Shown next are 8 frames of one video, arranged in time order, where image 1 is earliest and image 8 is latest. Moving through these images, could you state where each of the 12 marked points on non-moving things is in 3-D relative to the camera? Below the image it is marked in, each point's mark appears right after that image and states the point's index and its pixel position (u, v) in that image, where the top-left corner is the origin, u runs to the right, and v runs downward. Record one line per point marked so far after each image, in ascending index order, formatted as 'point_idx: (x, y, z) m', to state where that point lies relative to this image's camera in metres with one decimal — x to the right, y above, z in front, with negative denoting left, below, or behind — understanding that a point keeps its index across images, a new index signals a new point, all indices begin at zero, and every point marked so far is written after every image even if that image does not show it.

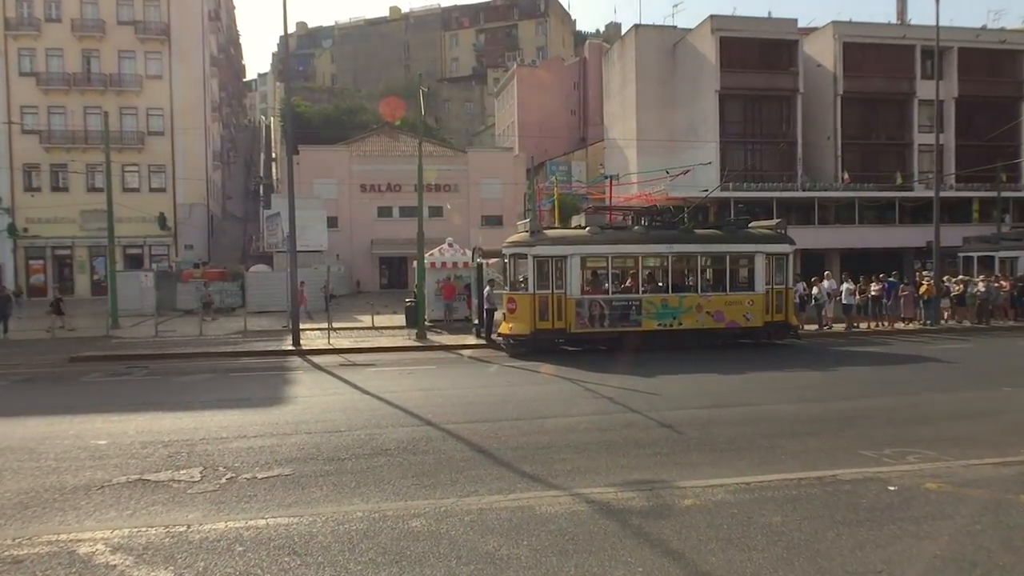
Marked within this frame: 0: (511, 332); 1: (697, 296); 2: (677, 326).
0: (0.0, -1.2, +17.8) m
1: (+5.0, -0.2, +18.3) m
2: (+4.4, -1.0, +18.2) m
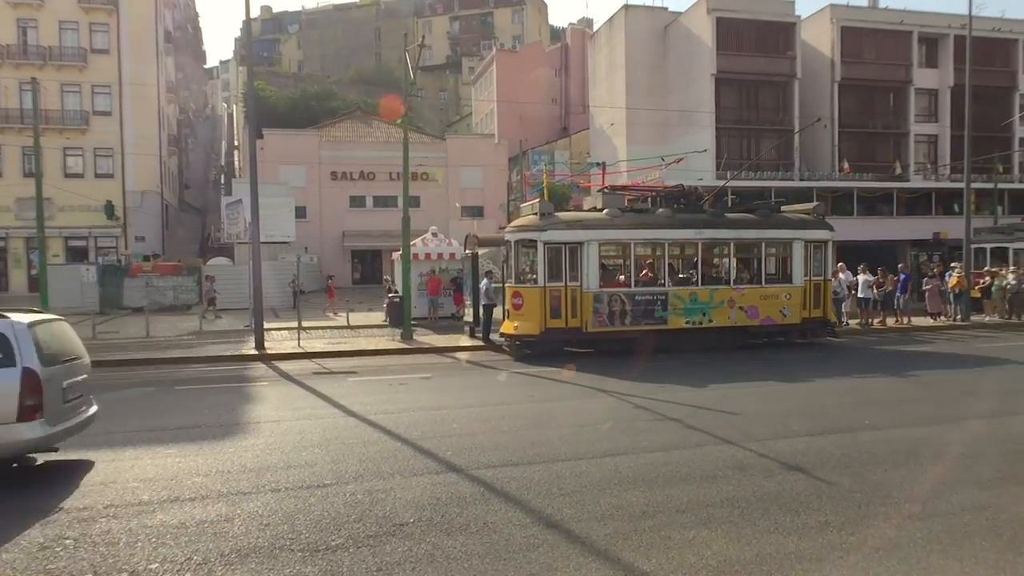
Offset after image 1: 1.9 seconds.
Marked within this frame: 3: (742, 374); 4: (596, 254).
0: (+0.1, -1.0, +15.2) m
1: (+5.1, 0.0, +15.9) m
2: (+4.5, -0.8, +15.8) m
3: (+4.5, -1.7, +13.3) m
4: (+1.9, +0.8, +15.0) m
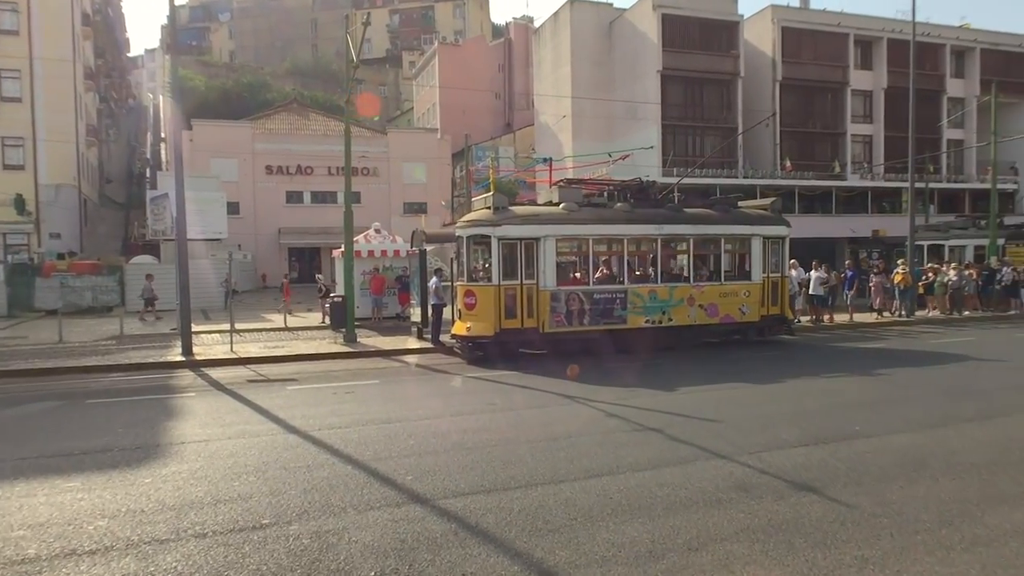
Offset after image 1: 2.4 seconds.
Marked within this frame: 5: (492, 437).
0: (-0.9, -0.9, +14.3) m
1: (+4.0, 0.0, +15.4) m
2: (+3.4, -0.8, +15.3) m
3: (+3.7, -1.6, +12.8) m
4: (+0.9, +0.8, +14.3) m
5: (-0.2, -1.6, +7.3) m
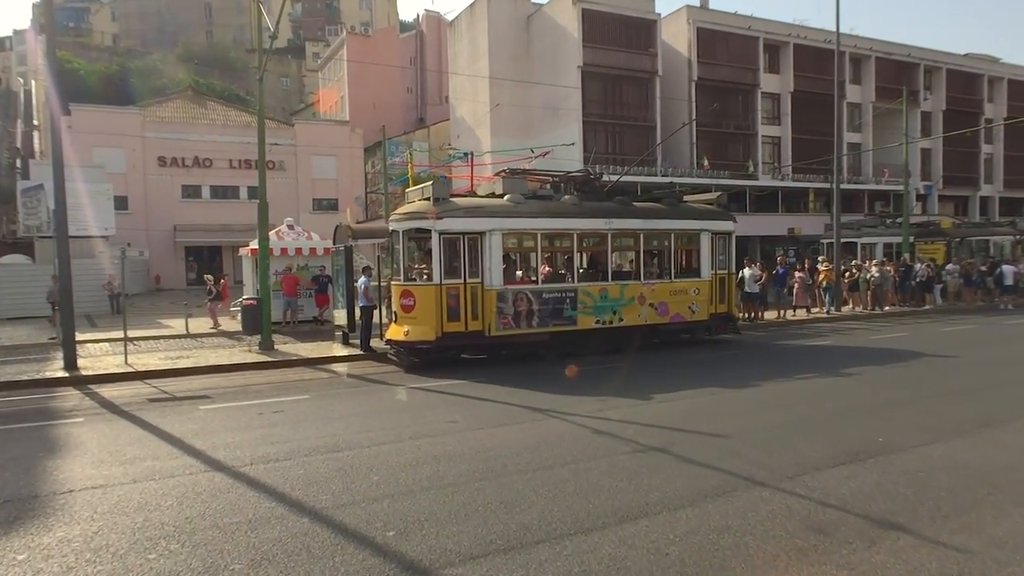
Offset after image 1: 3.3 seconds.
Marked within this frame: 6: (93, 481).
0: (-2.0, -0.9, +12.8) m
1: (+2.7, +0.1, +14.6) m
2: (+2.2, -0.7, +14.4) m
3: (+2.8, -1.6, +12.0) m
4: (-0.2, +0.8, +13.1) m
5: (-0.3, -1.6, +6.1) m
6: (-3.7, -1.7, +6.1) m
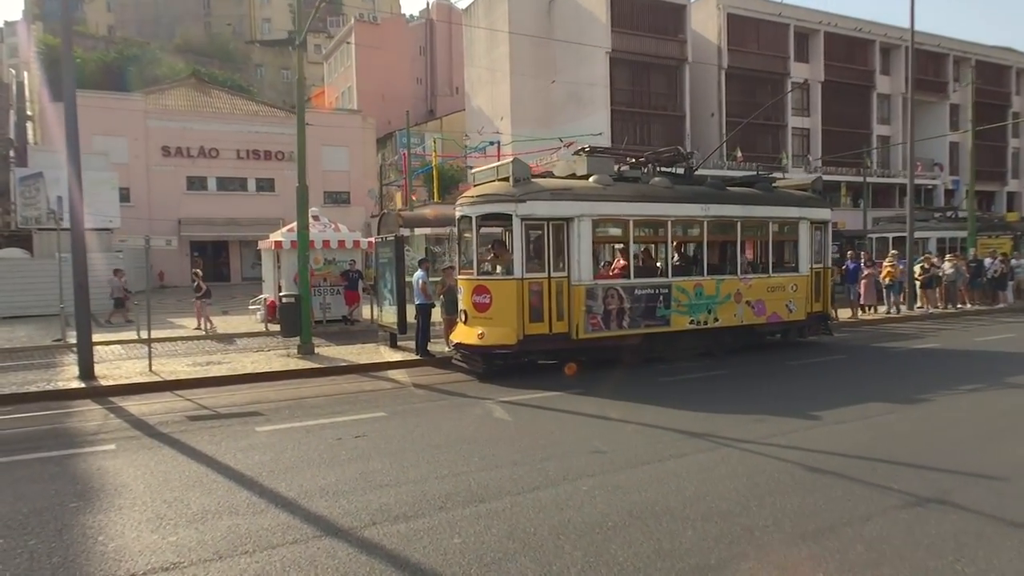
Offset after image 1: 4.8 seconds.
0: (-0.5, -0.9, +11.0) m
1: (+4.2, +0.2, +12.8) m
2: (+3.7, -0.6, +12.6) m
3: (+4.3, -1.5, +10.2) m
4: (+1.3, +0.9, +11.3) m
5: (+1.2, -1.5, +4.2) m
6: (-2.2, -1.6, +4.2) m
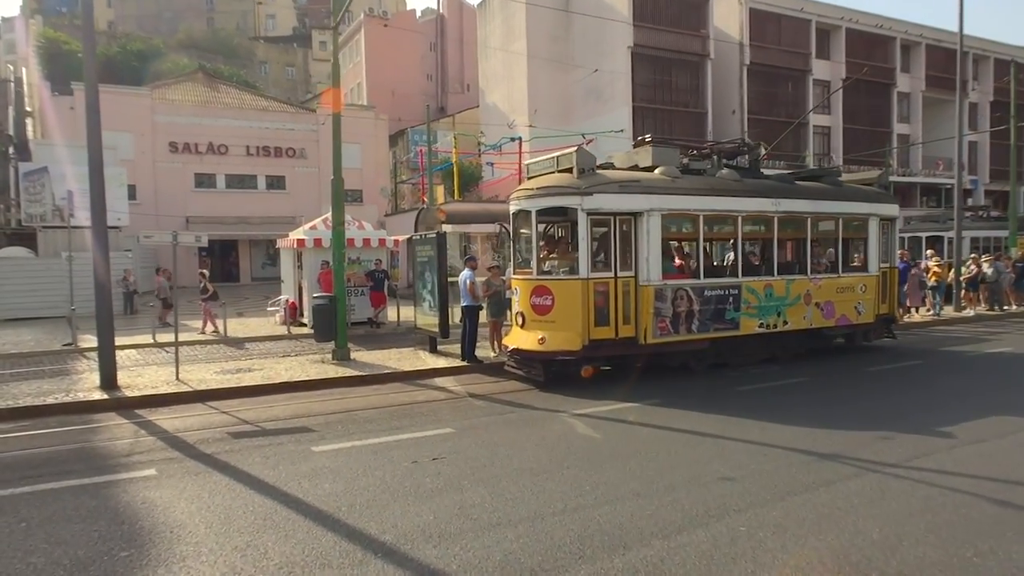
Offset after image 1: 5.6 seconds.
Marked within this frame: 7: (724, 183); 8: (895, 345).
0: (+0.5, -0.9, +10.1) m
1: (+5.1, +0.1, +11.9) m
2: (+4.6, -0.6, +11.7) m
3: (+5.2, -1.5, +9.3) m
4: (+2.2, +0.9, +10.4) m
5: (+2.2, -1.5, +3.3) m
6: (-1.2, -1.6, +3.3) m
7: (+3.4, +1.7, +11.2) m
8: (+7.9, -1.2, +14.1) m
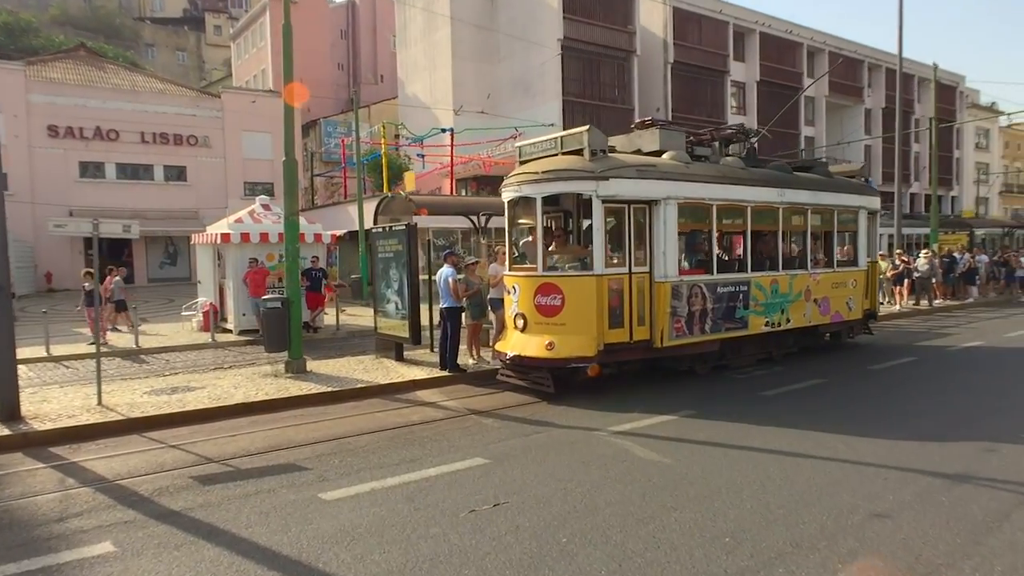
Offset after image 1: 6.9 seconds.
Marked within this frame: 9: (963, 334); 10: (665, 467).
0: (+0.5, -0.8, +8.8) m
1: (+4.9, +0.2, +11.3) m
2: (+4.4, -0.6, +11.0) m
3: (+5.3, -1.4, +8.7) m
4: (+2.2, +0.9, +9.3) m
5: (+3.2, -1.5, +2.3) m
6: (-0.1, -1.6, +1.8) m
7: (+3.3, +1.8, +10.3) m
8: (+7.3, -1.1, +13.8) m
9: (+10.2, -1.0, +15.5) m
10: (+1.3, -1.5, +5.8) m
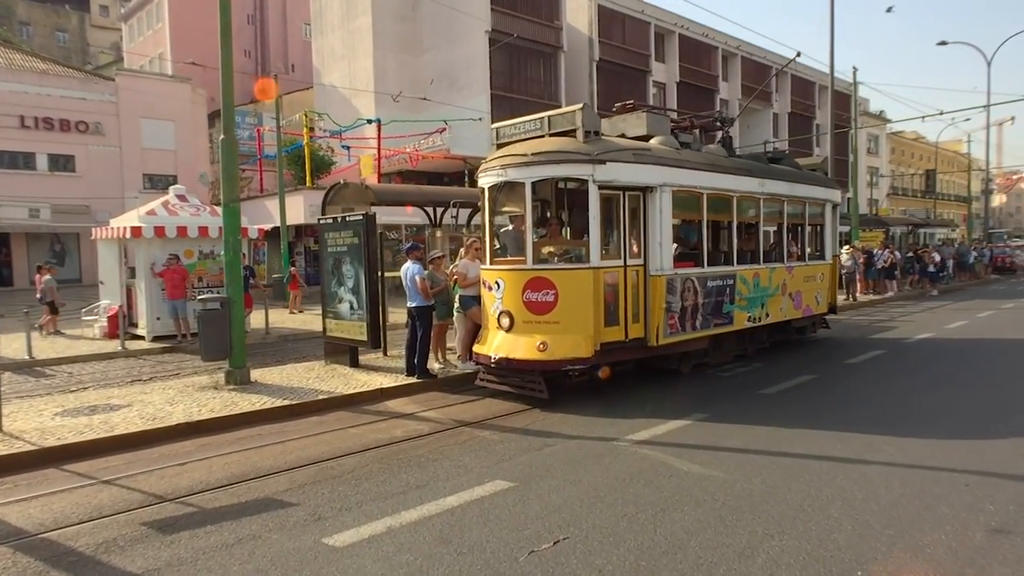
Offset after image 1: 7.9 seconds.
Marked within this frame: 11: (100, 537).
0: (+0.4, -0.8, +7.9) m
1: (+4.3, +0.3, +11.0) m
2: (+3.9, -0.5, +10.6) m
3: (+5.2, -1.3, +8.4) m
4: (+2.0, +1.0, +8.6) m
5: (+3.9, -1.4, +1.9) m
6: (+0.7, -1.6, +0.9) m
7: (+2.9, +1.9, +9.8) m
8: (+6.4, -0.9, +13.8) m
9: (+9.1, -0.9, +15.8) m
10: (+1.6, -1.5, +5.0) m
11: (-2.7, -1.6, +4.5) m
